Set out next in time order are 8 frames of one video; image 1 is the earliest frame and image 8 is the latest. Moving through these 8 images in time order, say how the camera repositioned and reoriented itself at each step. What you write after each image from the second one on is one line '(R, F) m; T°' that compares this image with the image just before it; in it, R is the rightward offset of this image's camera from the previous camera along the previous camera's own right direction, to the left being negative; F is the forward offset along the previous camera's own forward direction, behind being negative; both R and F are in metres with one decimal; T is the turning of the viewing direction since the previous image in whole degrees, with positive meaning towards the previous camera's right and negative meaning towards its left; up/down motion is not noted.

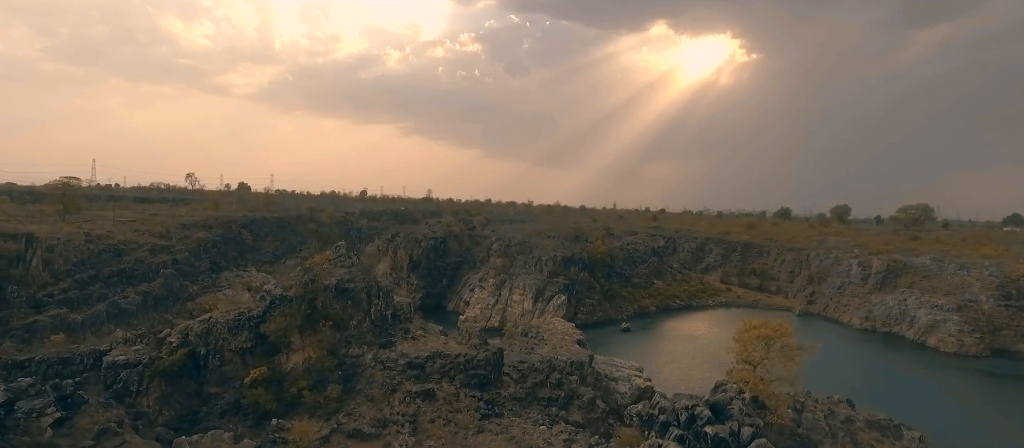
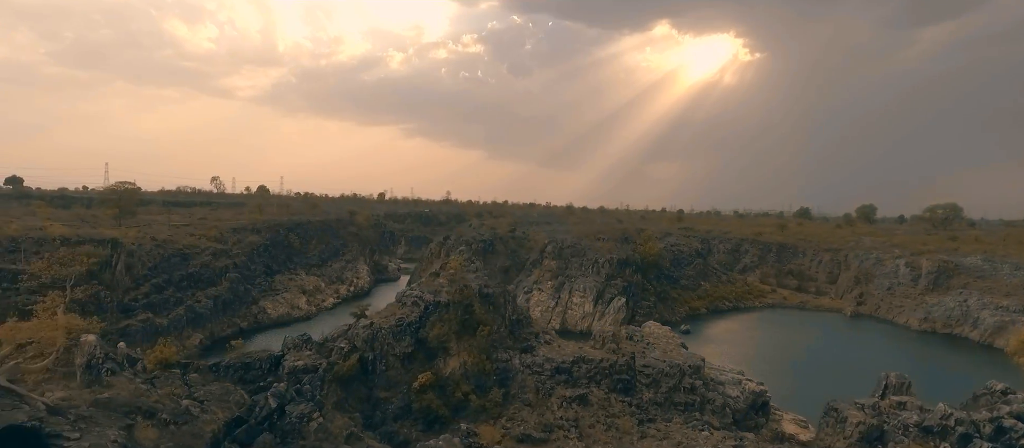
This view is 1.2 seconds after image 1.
(-5.2, -0.2) m; -1°
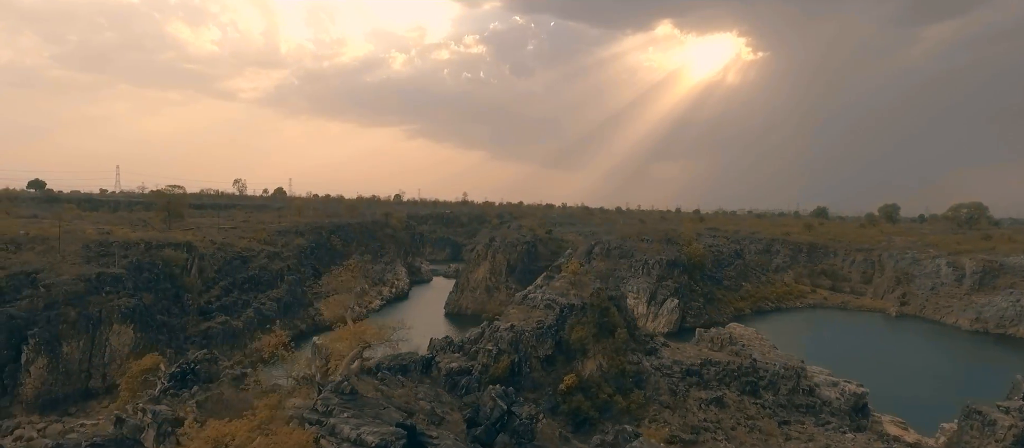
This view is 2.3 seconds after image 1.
(-4.7, -0.4) m; -1°
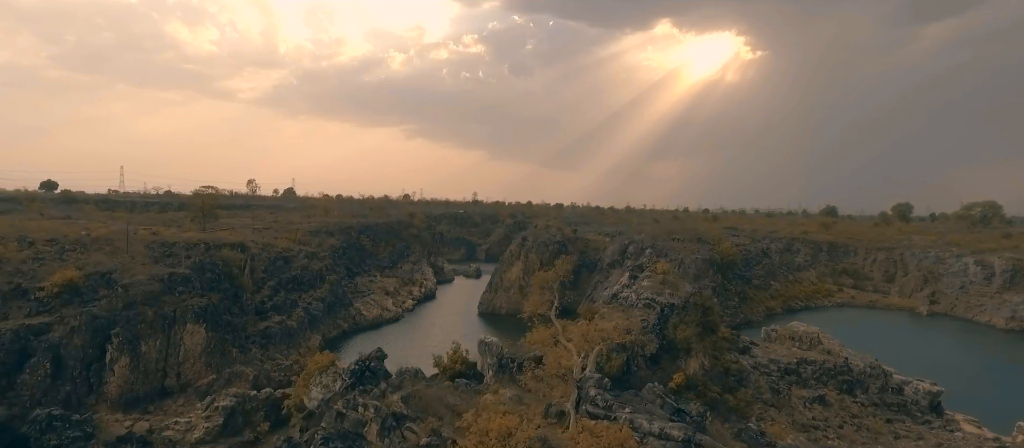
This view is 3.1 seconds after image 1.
(-3.7, -0.3) m; -1°
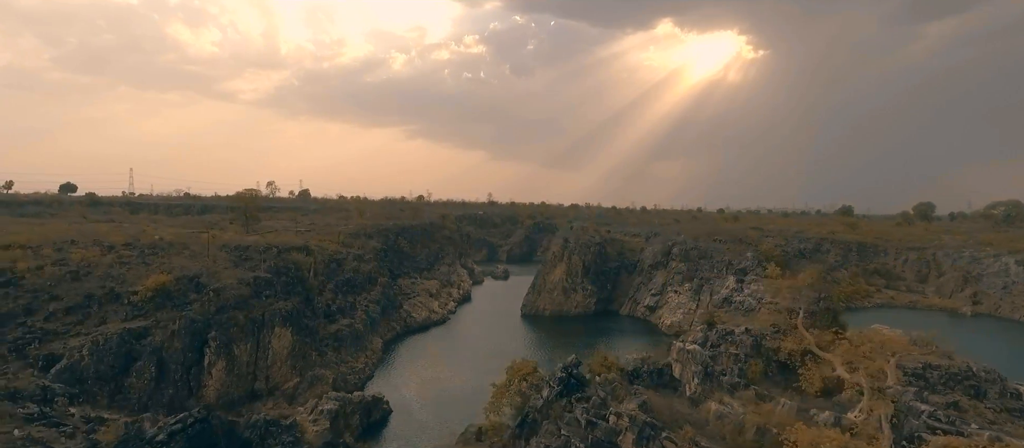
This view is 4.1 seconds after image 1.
(-4.5, 0.0) m; -1°
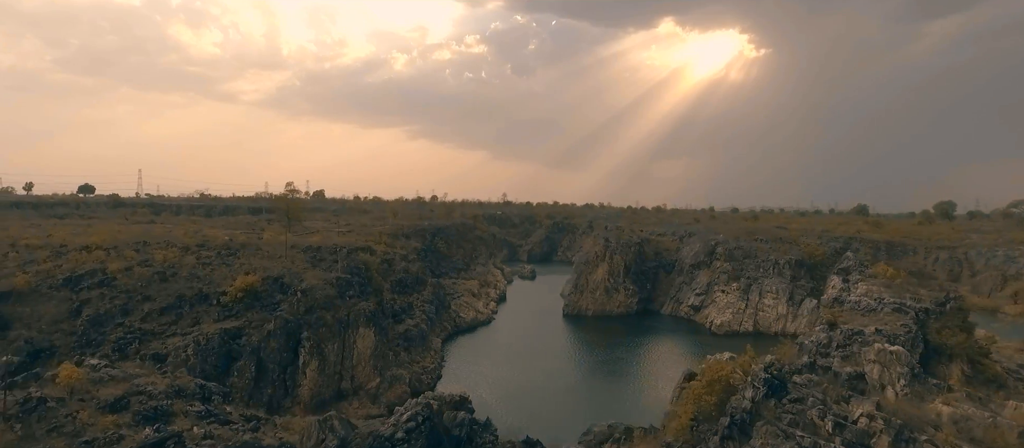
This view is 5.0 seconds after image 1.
(-4.5, -0.1) m; -1°
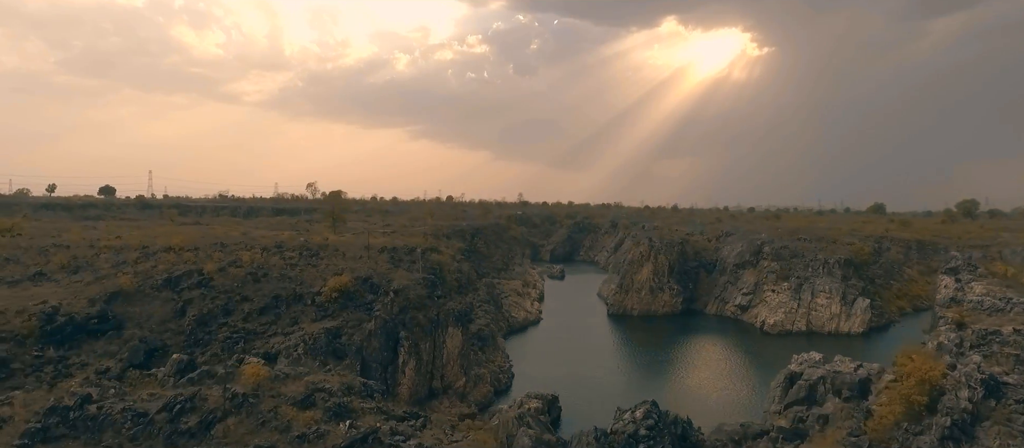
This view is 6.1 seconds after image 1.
(-4.7, -0.3) m; -1°
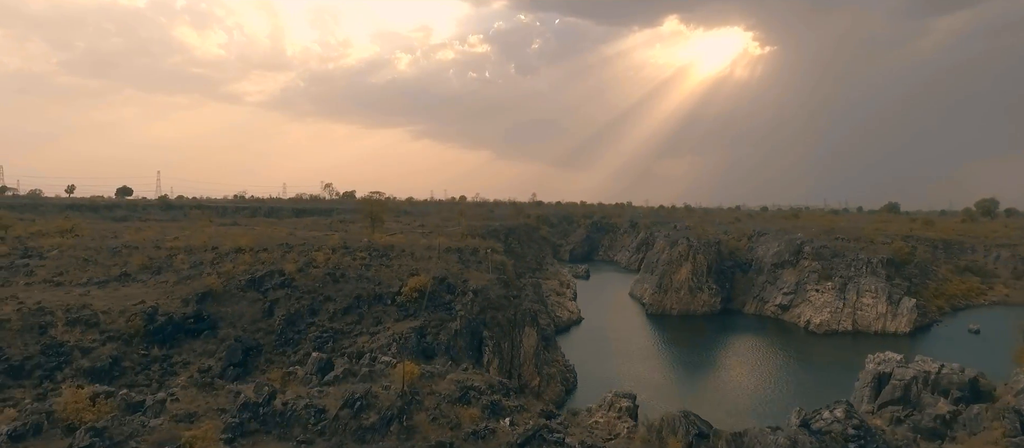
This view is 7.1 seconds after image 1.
(-4.1, -0.3) m; -1°
